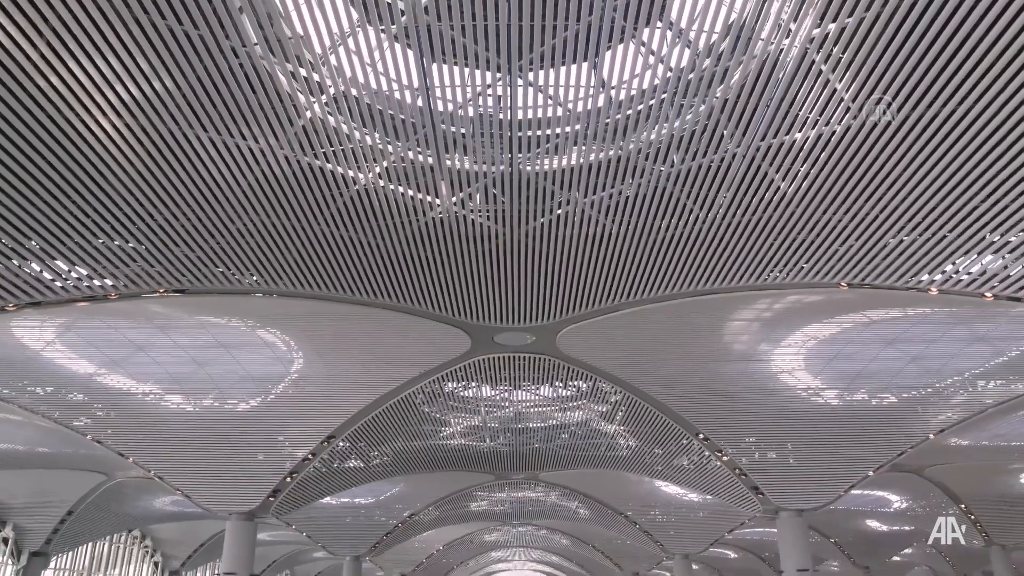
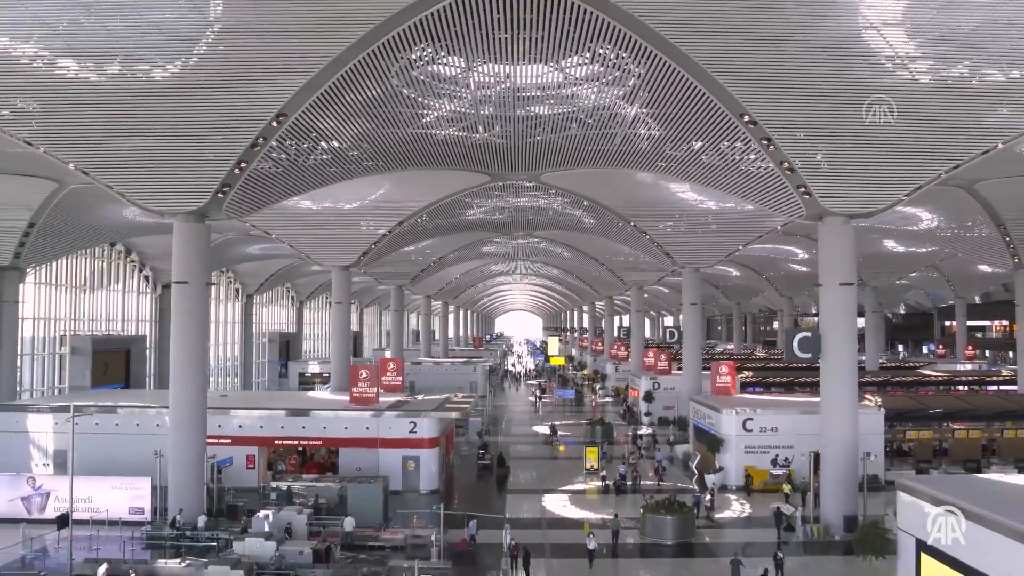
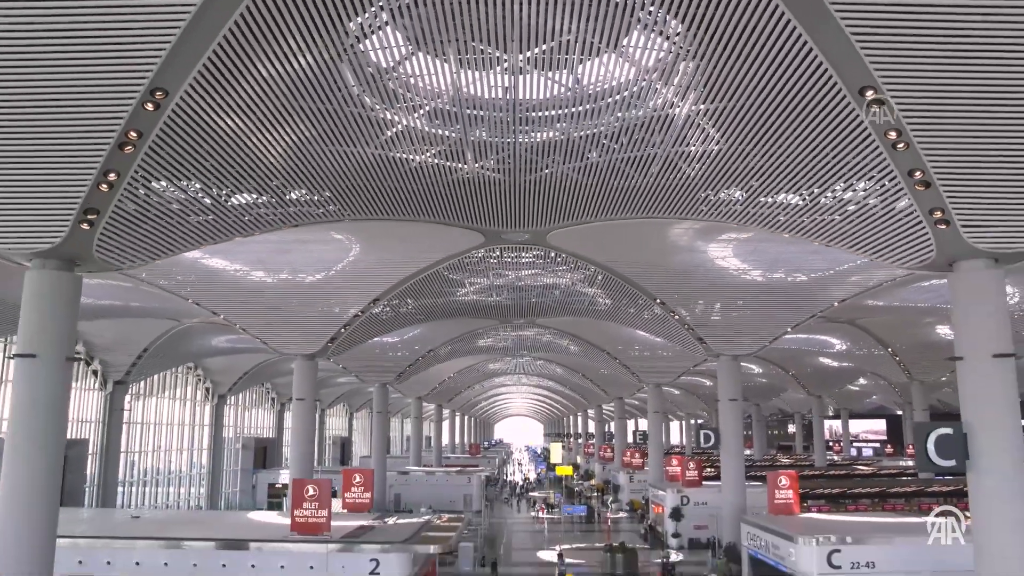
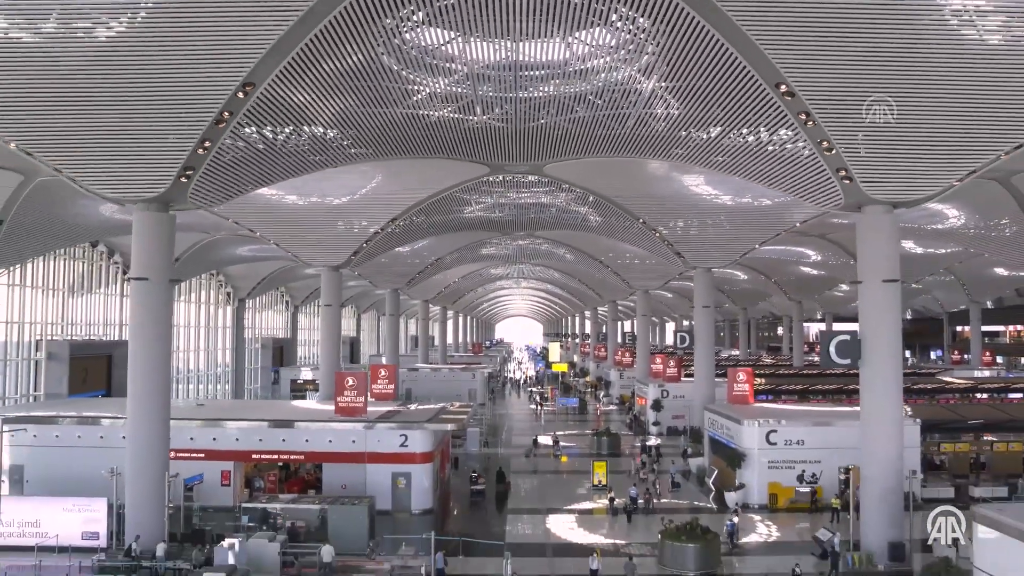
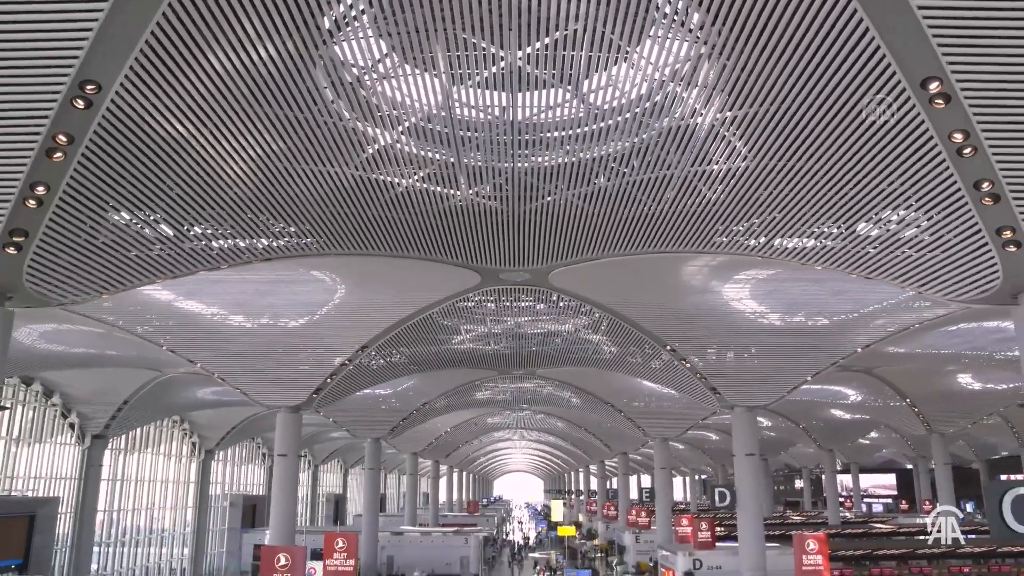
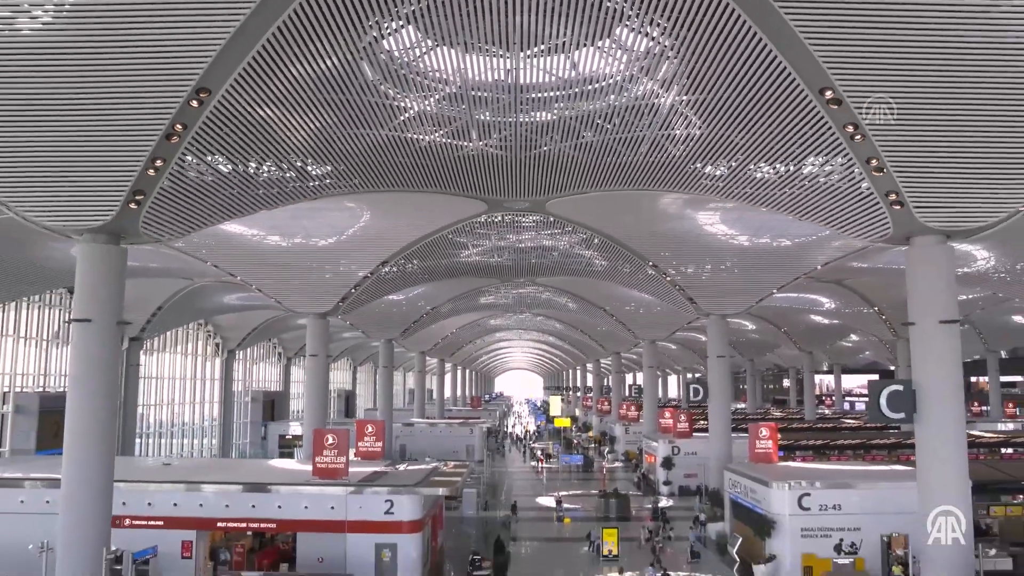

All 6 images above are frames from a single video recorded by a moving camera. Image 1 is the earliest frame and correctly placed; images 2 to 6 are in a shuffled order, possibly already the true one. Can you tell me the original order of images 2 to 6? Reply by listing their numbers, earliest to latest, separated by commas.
5, 3, 6, 4, 2
